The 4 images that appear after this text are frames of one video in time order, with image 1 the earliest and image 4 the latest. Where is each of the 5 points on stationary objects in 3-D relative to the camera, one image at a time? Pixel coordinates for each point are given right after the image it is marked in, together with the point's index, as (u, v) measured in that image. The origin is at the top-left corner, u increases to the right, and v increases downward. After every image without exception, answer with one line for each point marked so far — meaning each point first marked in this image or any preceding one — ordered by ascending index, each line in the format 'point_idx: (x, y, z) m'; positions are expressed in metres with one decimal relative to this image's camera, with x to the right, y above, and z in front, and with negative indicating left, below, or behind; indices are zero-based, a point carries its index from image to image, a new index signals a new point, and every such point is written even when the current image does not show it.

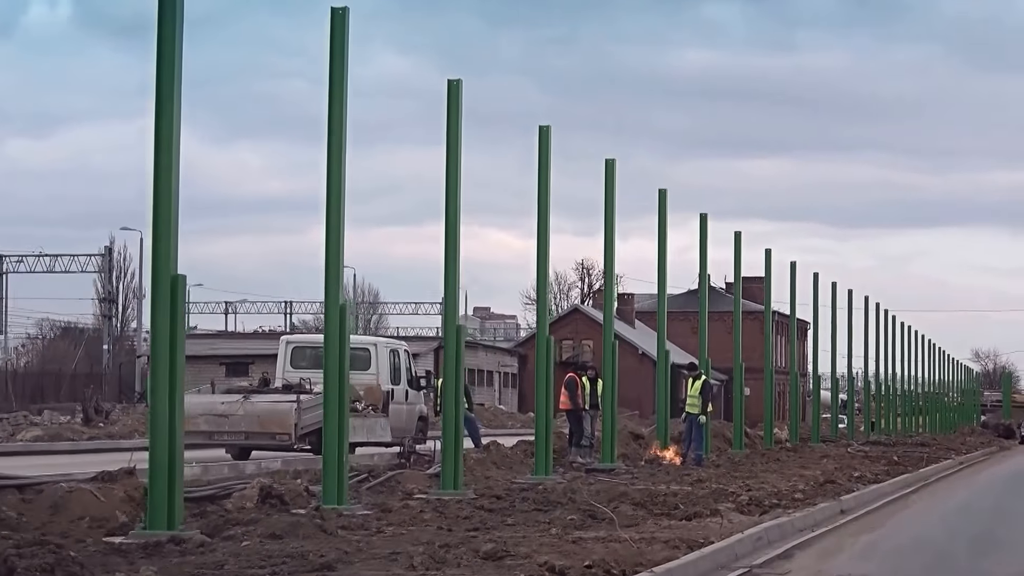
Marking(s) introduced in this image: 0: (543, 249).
0: (+0.3, +0.4, +18.8) m
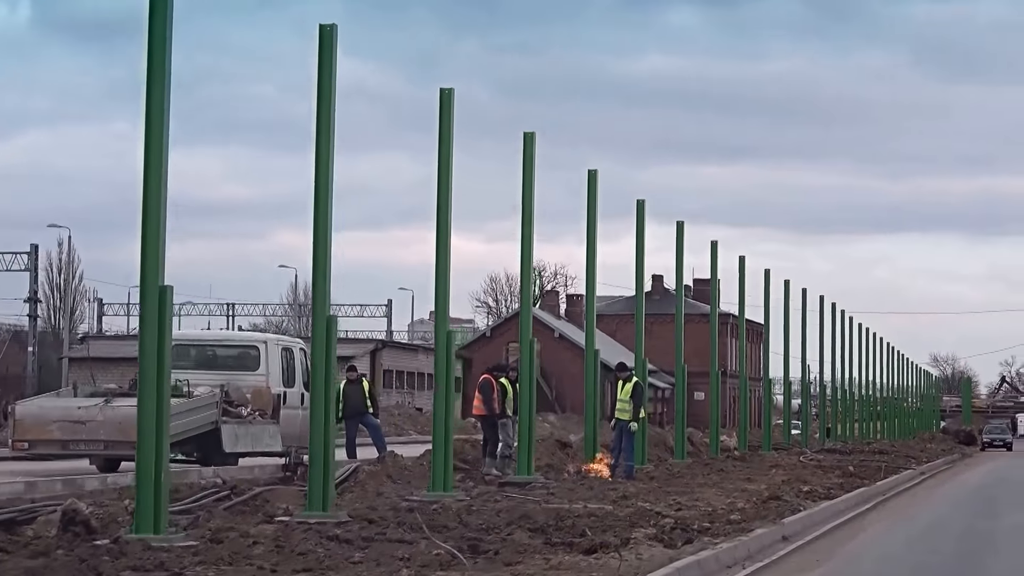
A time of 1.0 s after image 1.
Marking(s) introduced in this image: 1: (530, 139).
0: (-0.6, +0.5, +16.3) m
1: (+0.2, +1.5, +19.4) m
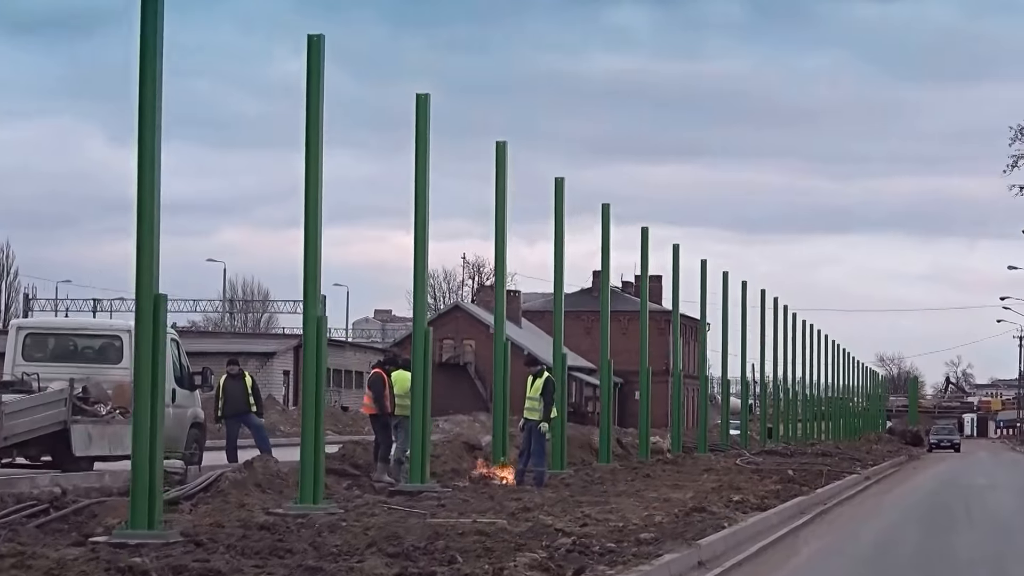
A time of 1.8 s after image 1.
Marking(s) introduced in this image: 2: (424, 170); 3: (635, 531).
0: (-1.5, +0.7, +14.0) m
1: (-0.8, +1.7, +17.1) m
2: (-0.8, +1.1, +16.5) m
3: (+0.9, -1.7, +13.0) m
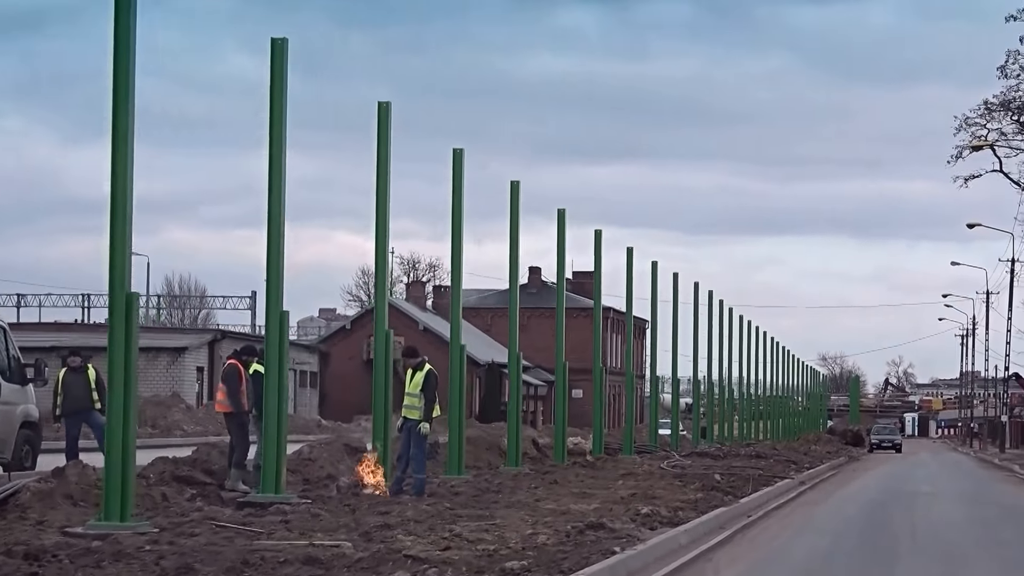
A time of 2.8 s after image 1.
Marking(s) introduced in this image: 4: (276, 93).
0: (-2.4, +0.8, +11.4) m
1: (-1.8, +1.9, +14.6) m
2: (-1.7, +1.3, +14.0) m
3: (0.0, -1.5, +10.6) m
4: (-1.8, +1.5, +14.1) m
